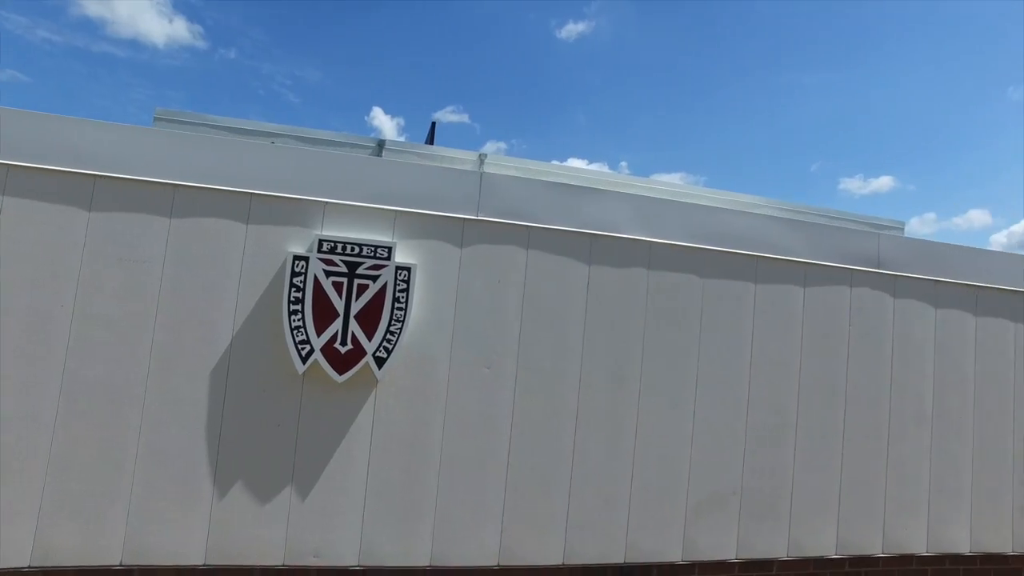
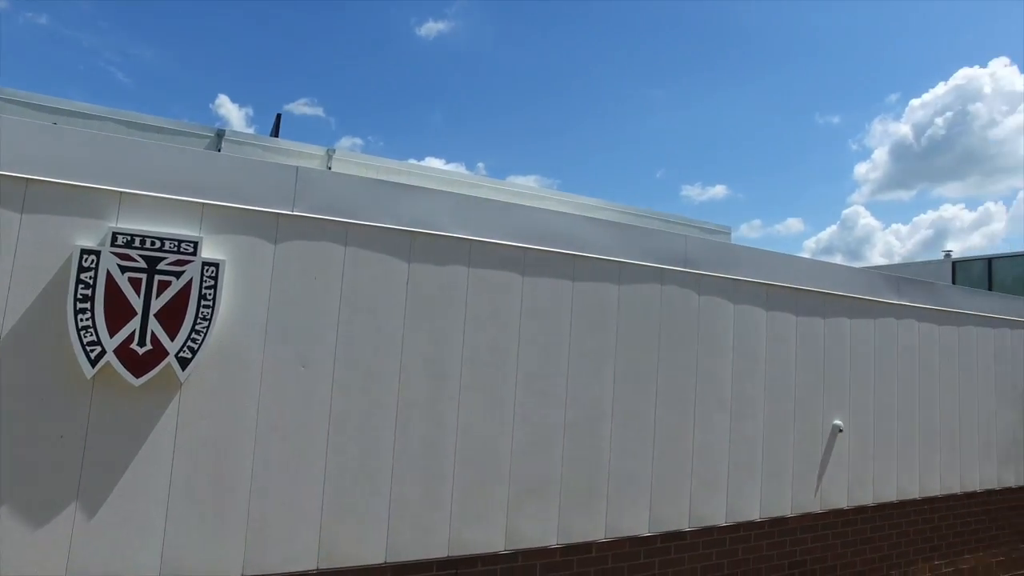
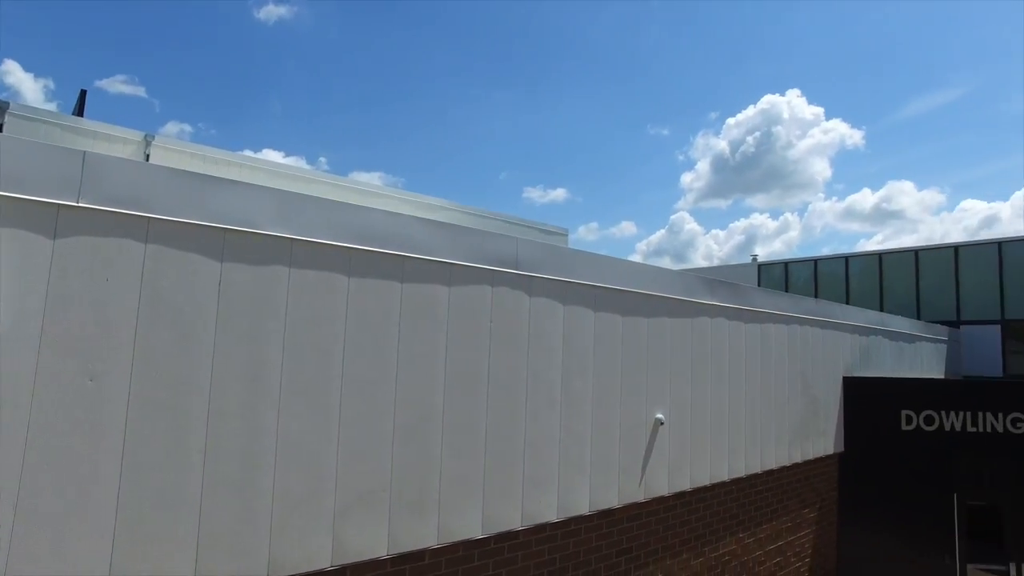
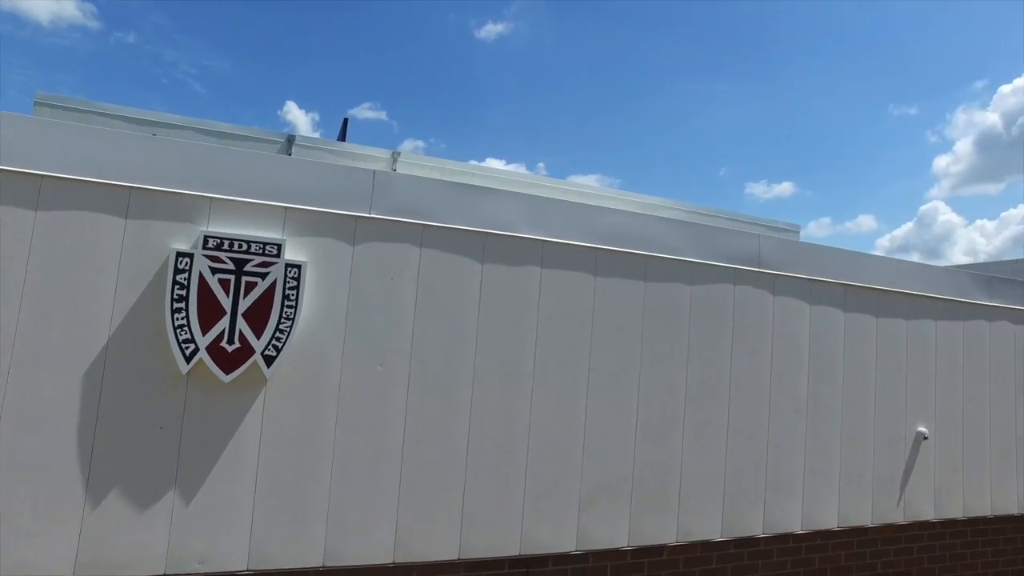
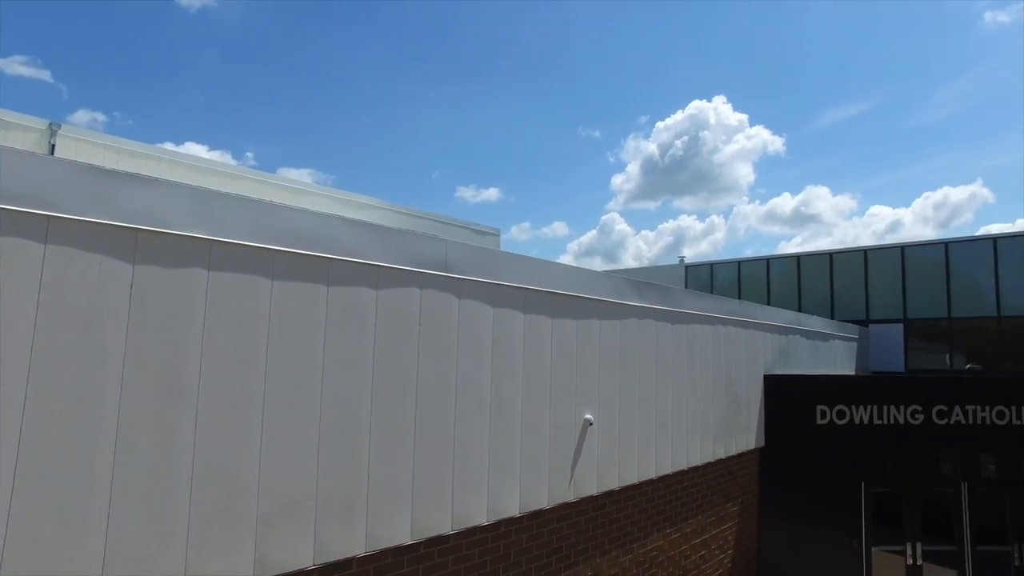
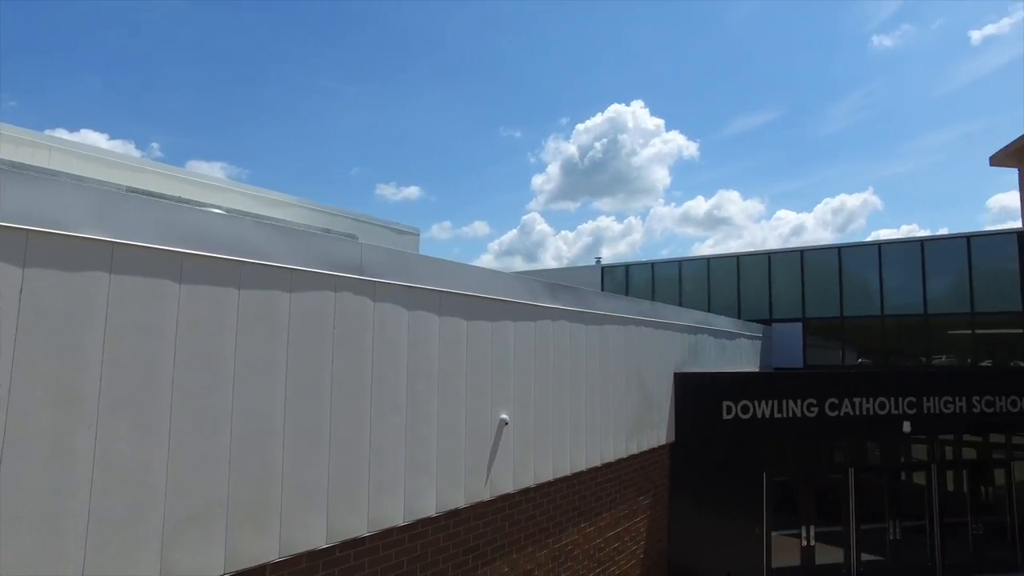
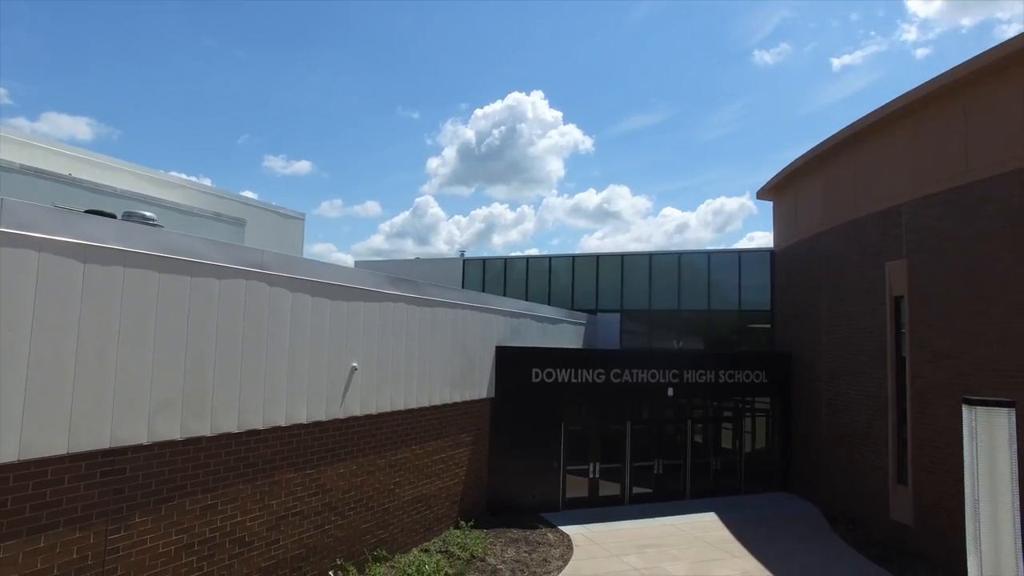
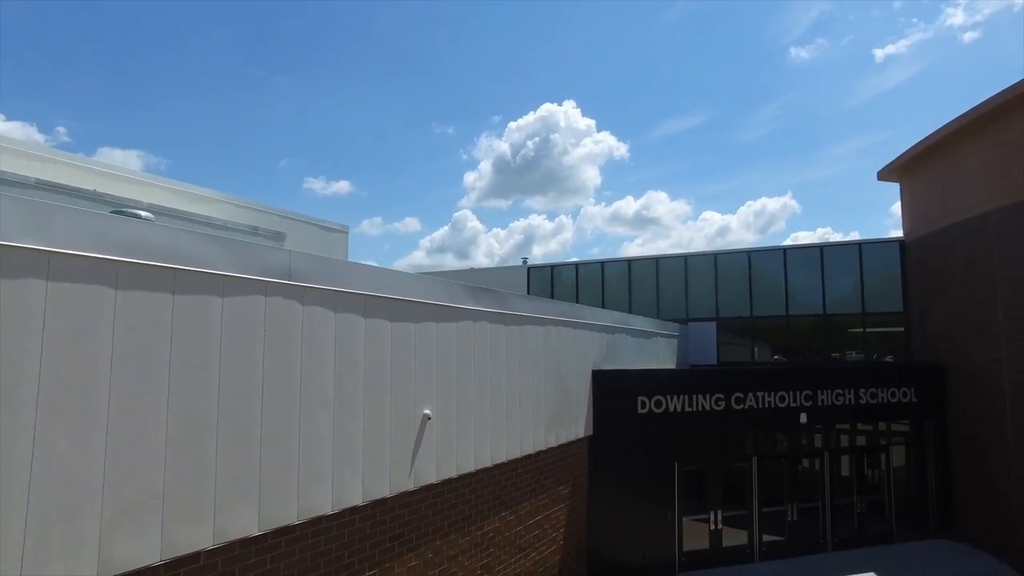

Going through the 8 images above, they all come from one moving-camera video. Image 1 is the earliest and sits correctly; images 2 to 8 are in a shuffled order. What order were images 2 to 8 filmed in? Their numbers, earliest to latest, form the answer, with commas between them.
4, 2, 3, 5, 6, 8, 7
